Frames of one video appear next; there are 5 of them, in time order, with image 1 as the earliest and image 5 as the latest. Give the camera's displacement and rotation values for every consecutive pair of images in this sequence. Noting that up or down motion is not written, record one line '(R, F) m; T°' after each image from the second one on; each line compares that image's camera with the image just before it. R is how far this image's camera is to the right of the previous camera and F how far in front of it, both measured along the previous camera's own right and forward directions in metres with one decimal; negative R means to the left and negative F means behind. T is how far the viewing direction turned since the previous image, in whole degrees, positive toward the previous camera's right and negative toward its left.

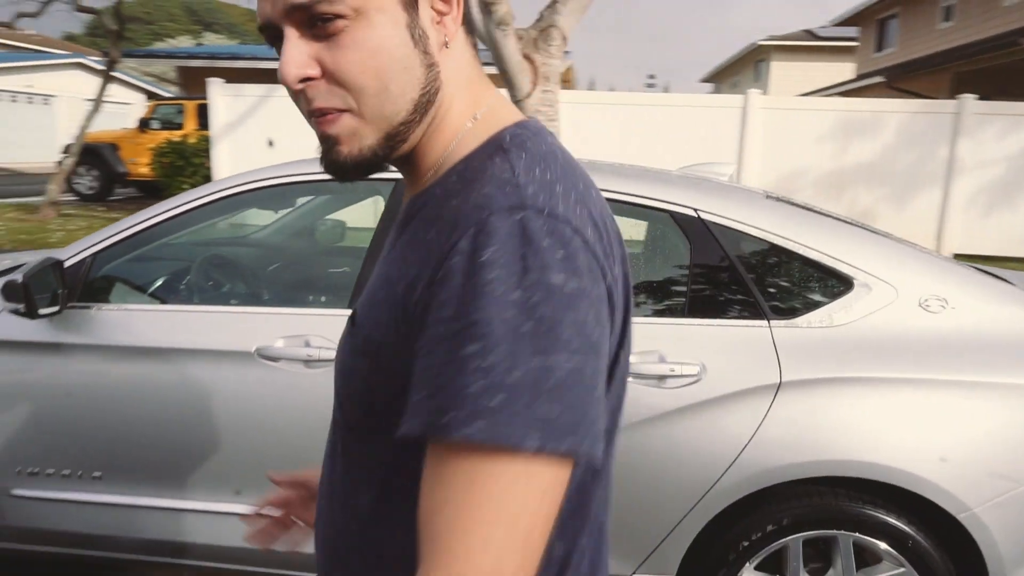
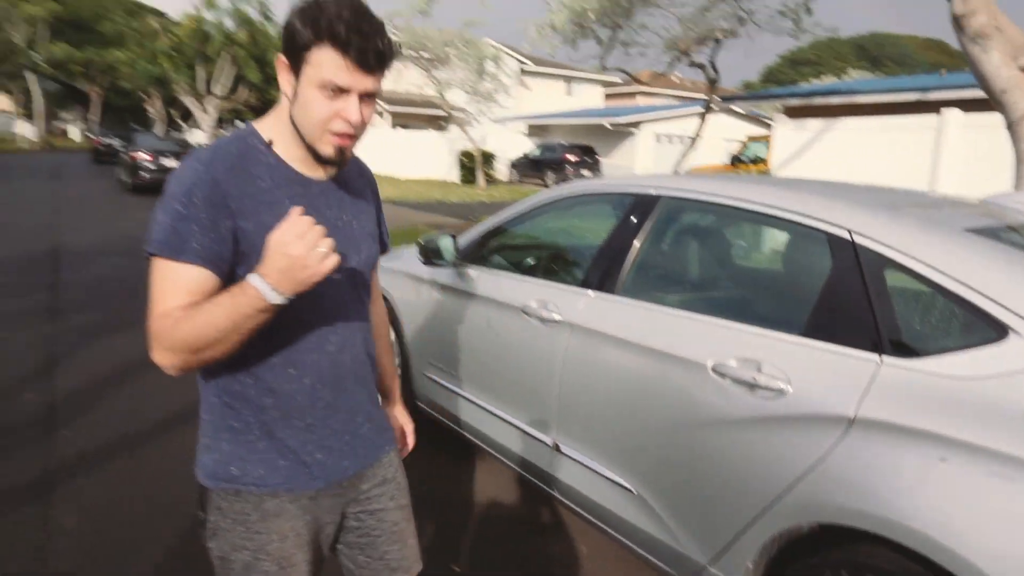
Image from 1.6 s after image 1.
(+1.6, +0.1) m; -49°
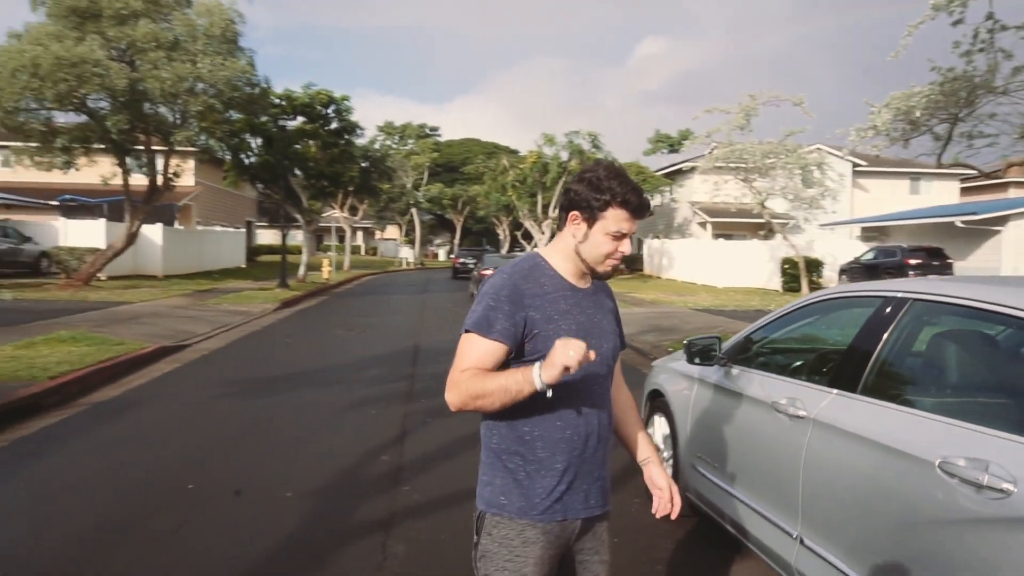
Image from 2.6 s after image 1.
(+0.4, -0.4) m; -26°
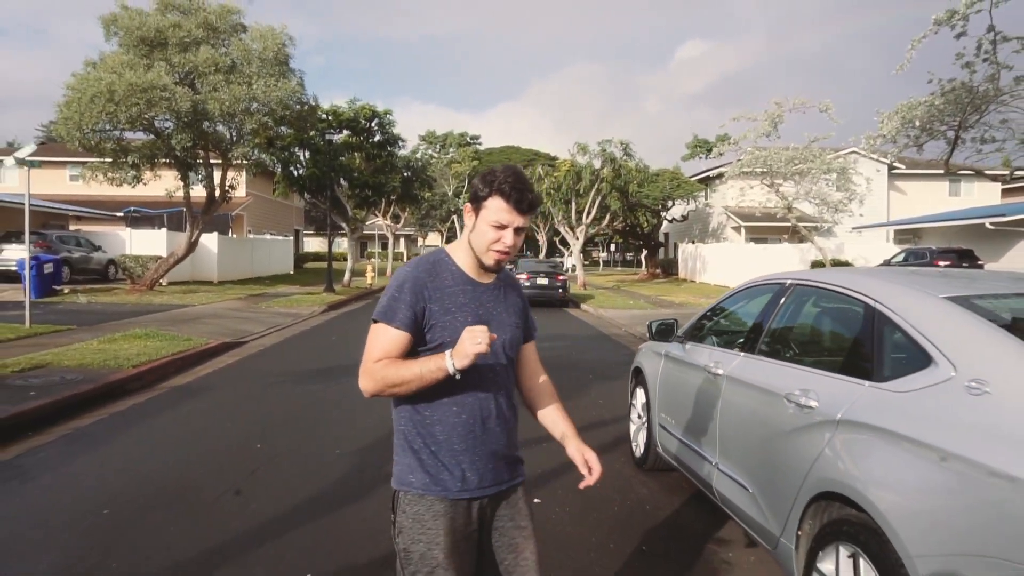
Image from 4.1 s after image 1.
(+0.3, -1.1) m; -3°
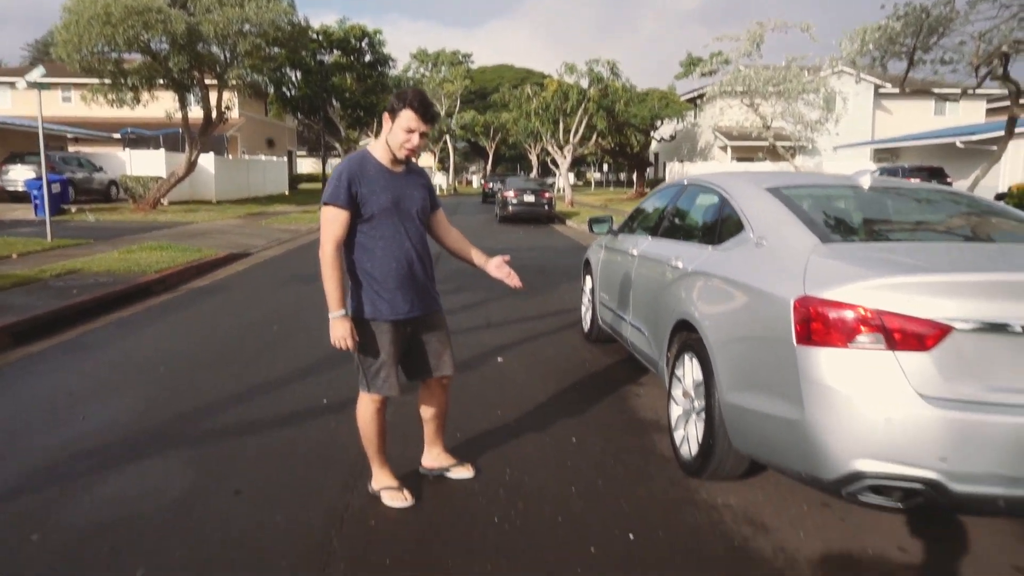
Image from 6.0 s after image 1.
(+0.3, -1.3) m; 0°
